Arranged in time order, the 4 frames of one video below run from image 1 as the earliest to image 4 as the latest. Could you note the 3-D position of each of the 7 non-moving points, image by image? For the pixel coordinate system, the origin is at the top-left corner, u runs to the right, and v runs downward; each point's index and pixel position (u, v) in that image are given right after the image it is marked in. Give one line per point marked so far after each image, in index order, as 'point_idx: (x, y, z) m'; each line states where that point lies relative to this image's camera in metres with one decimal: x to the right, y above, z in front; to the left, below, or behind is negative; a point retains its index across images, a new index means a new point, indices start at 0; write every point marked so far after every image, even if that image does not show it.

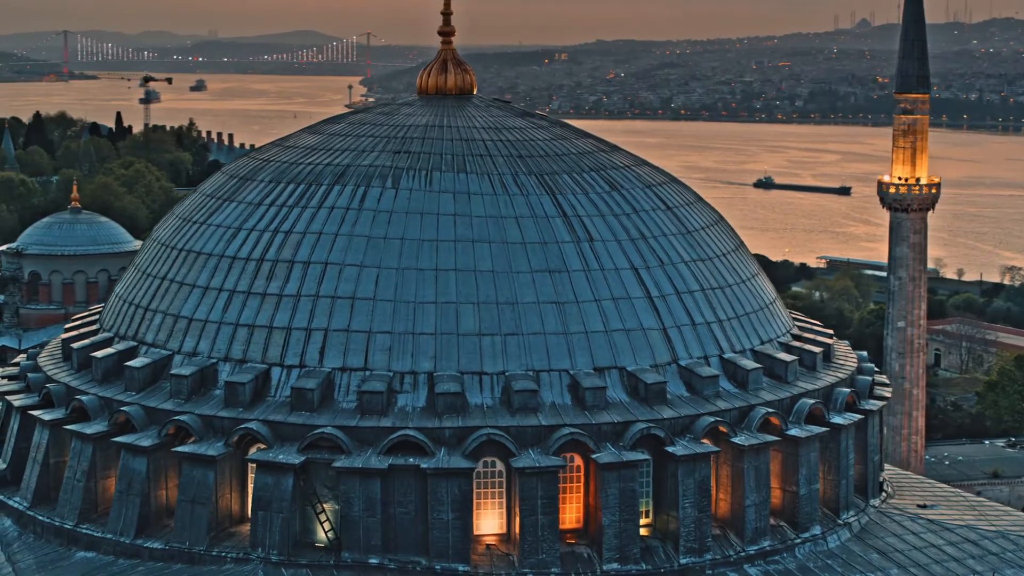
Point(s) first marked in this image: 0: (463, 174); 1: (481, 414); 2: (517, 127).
0: (-0.5, +1.1, +17.9) m
1: (-0.3, -1.1, +16.1) m
2: (0.0, +1.6, +19.1) m
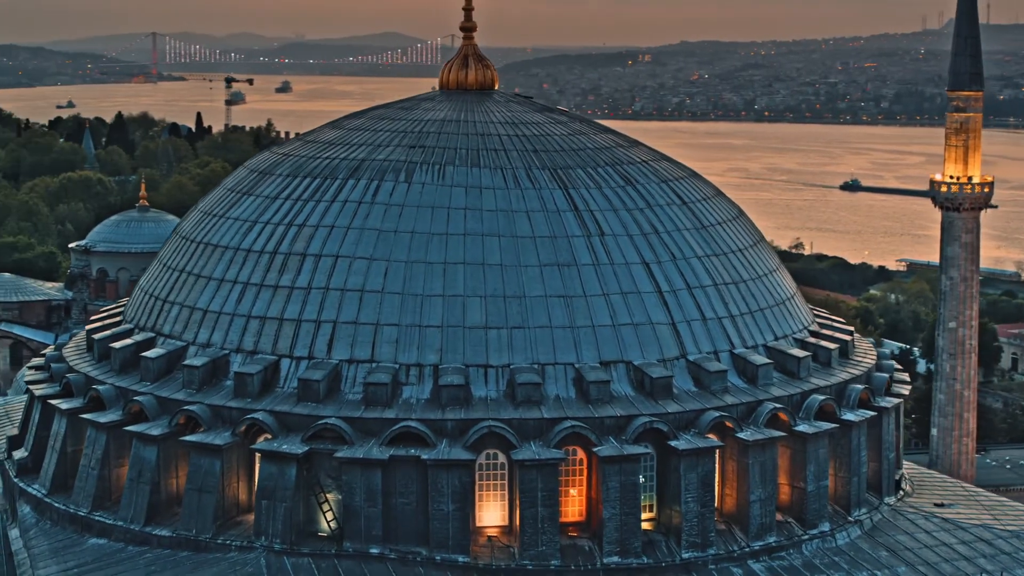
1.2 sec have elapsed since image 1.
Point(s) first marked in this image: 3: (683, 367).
0: (-0.4, +1.2, +18.1) m
1: (-0.2, -1.0, +16.2) m
2: (+0.2, +1.7, +19.1) m
3: (+1.5, -0.7, +17.1) m
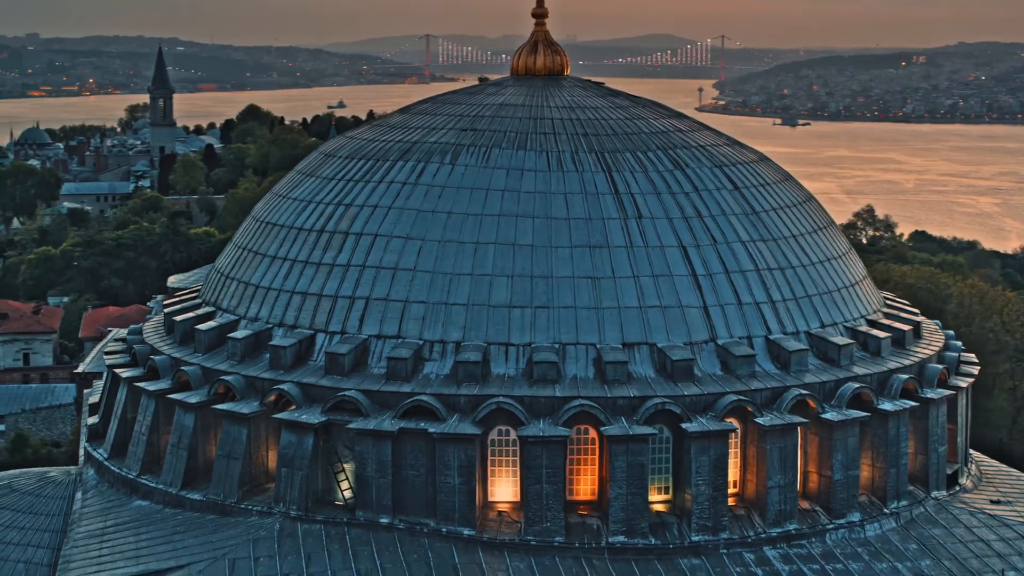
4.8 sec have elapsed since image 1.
0: (+0.1, +1.3, +18.3) m
1: (-0.1, -0.8, +16.5) m
2: (+0.9, +1.9, +19.3) m
3: (+1.8, -0.6, +17.0) m
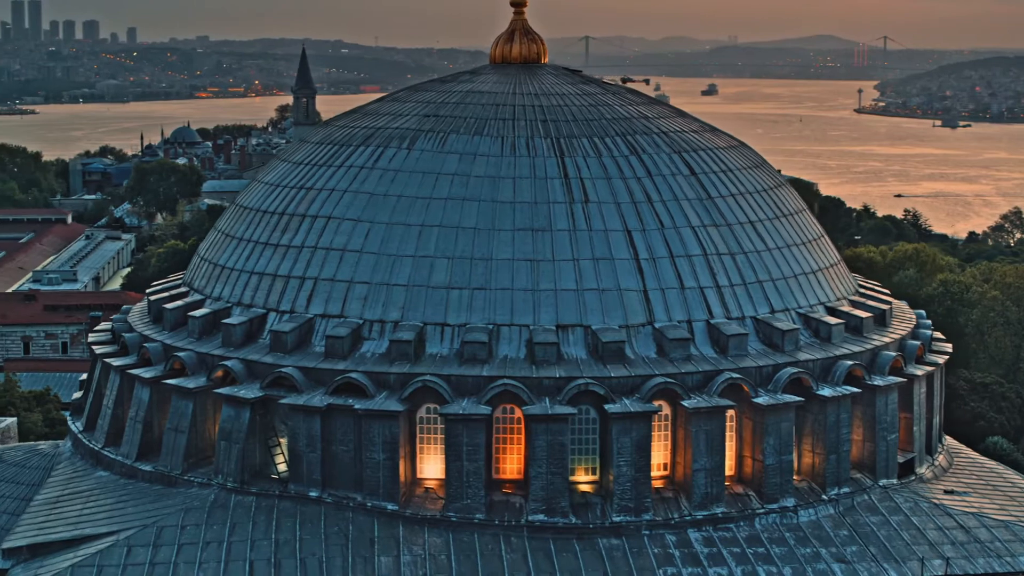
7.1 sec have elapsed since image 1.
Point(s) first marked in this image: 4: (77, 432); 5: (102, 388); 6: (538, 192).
0: (-0.3, +1.5, +18.6) m
1: (-0.7, -0.7, +16.7) m
2: (+0.6, +2.0, +19.4) m
3: (+1.2, -0.4, +17.1) m
4: (-4.4, -1.5, +19.2) m
5: (-4.2, -1.0, +19.1) m
6: (+0.3, +0.9, +17.9) m
